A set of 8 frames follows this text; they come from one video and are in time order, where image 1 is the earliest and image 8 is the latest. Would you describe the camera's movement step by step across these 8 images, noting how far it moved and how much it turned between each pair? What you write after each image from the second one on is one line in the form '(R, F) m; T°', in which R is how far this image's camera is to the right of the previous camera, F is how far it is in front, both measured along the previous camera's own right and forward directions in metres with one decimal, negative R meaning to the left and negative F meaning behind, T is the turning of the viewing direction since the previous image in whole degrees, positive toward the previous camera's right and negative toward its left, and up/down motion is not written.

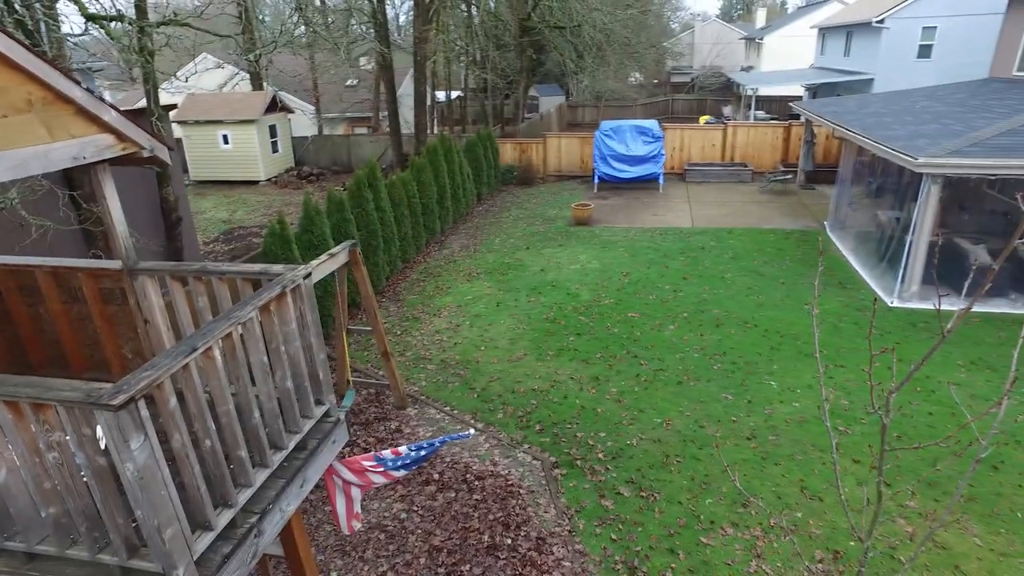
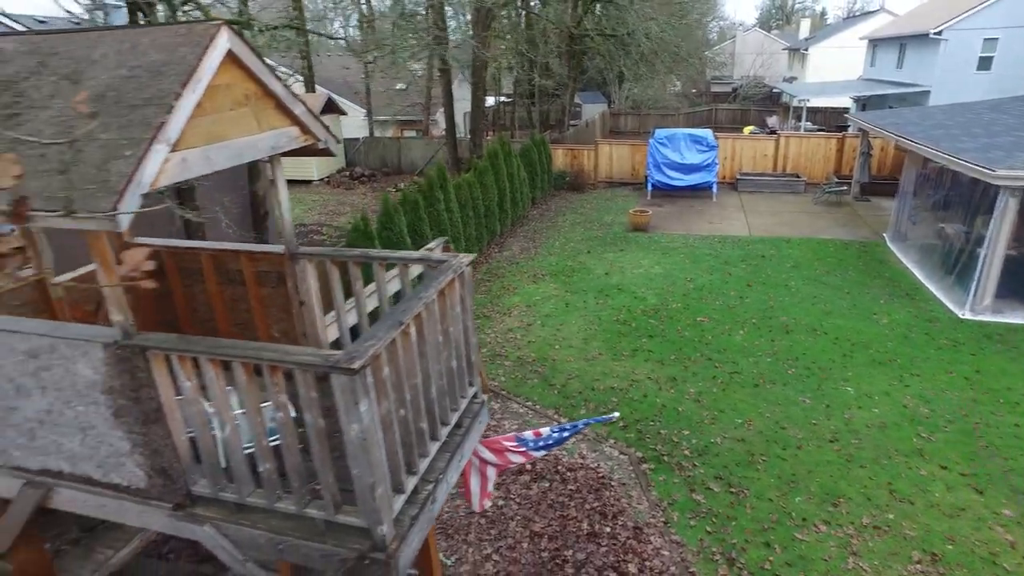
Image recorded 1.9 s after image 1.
(-0.7, -0.3) m; -2°
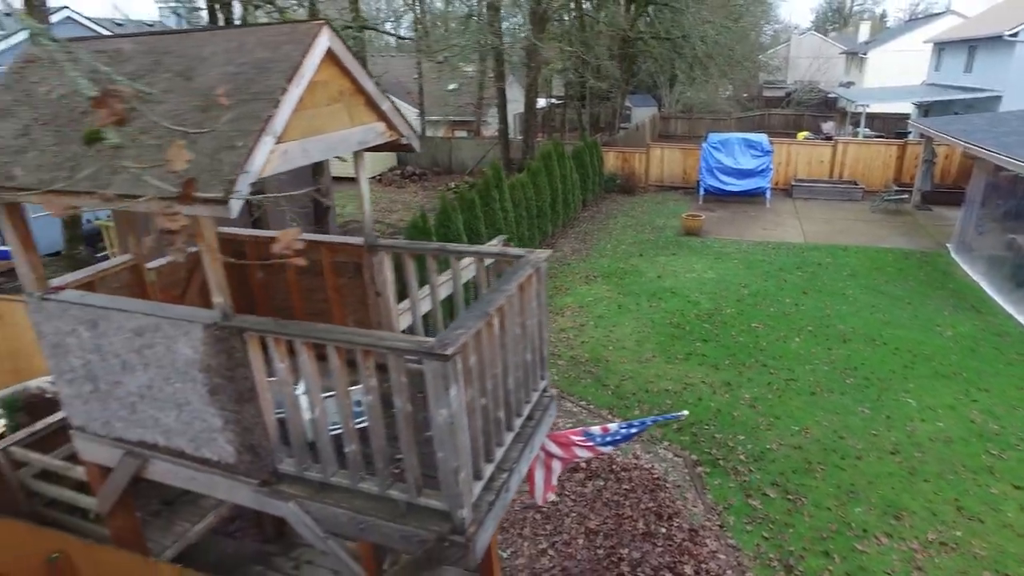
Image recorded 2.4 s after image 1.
(-0.2, -0.1) m; -3°
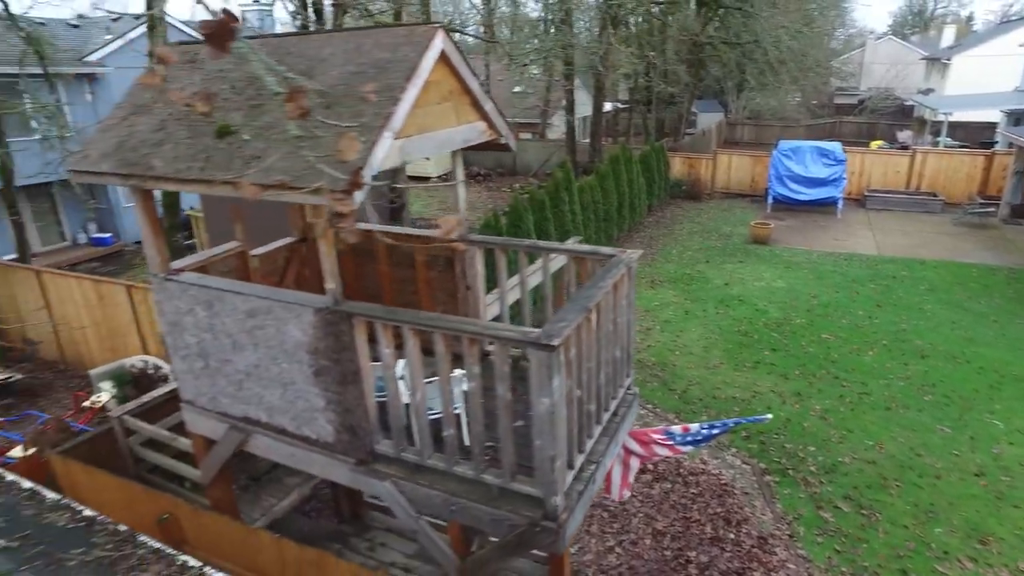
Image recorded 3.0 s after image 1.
(-0.2, -0.1) m; -4°
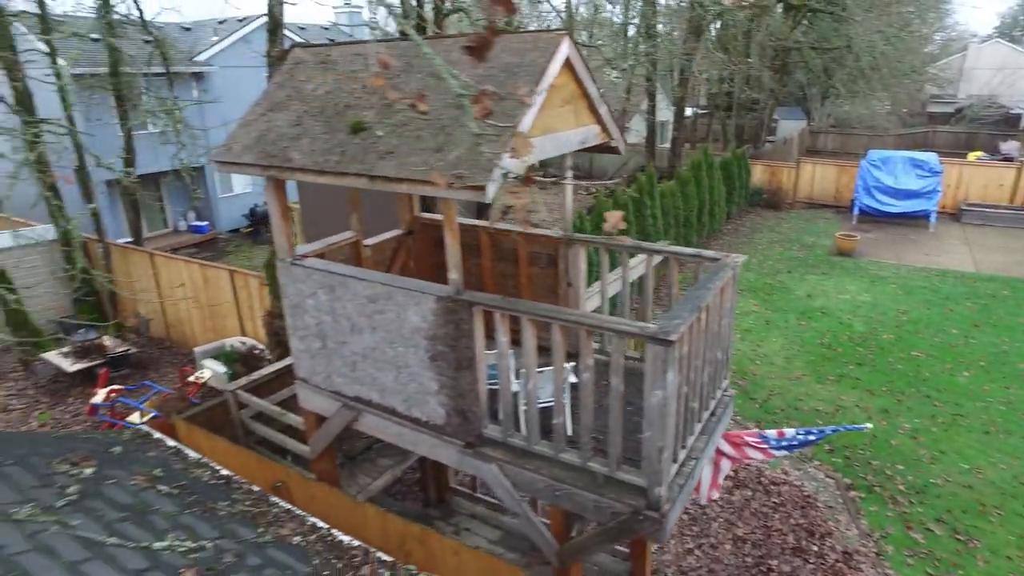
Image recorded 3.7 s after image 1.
(-0.3, -0.2) m; -5°
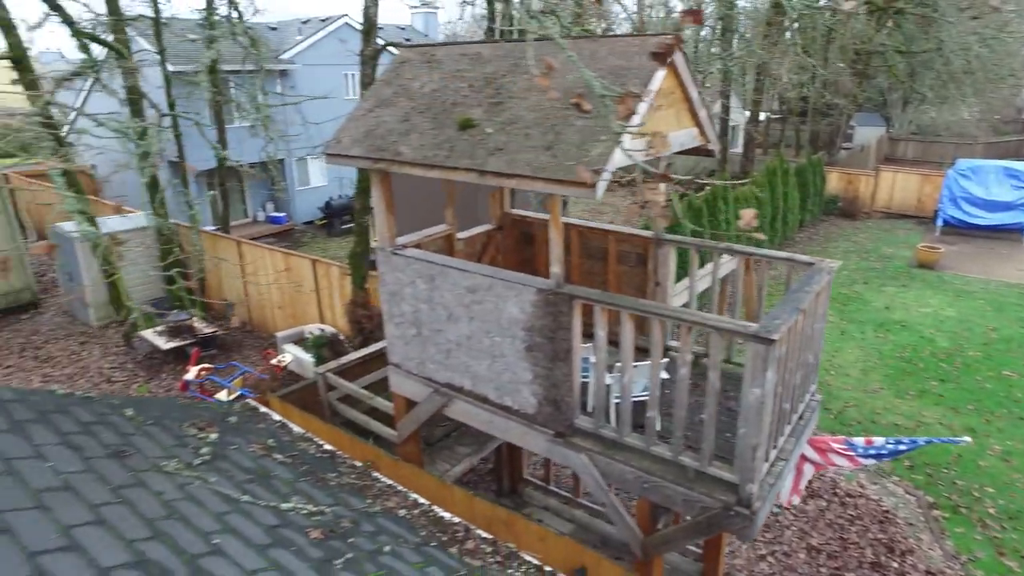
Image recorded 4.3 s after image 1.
(-0.2, -0.1) m; -5°
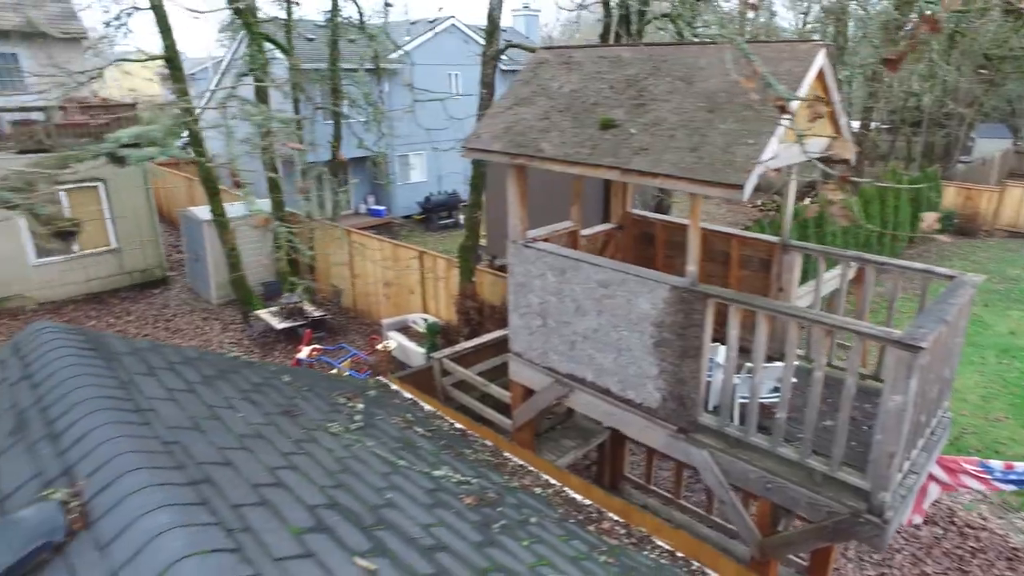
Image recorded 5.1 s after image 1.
(-0.3, -0.2) m; -6°
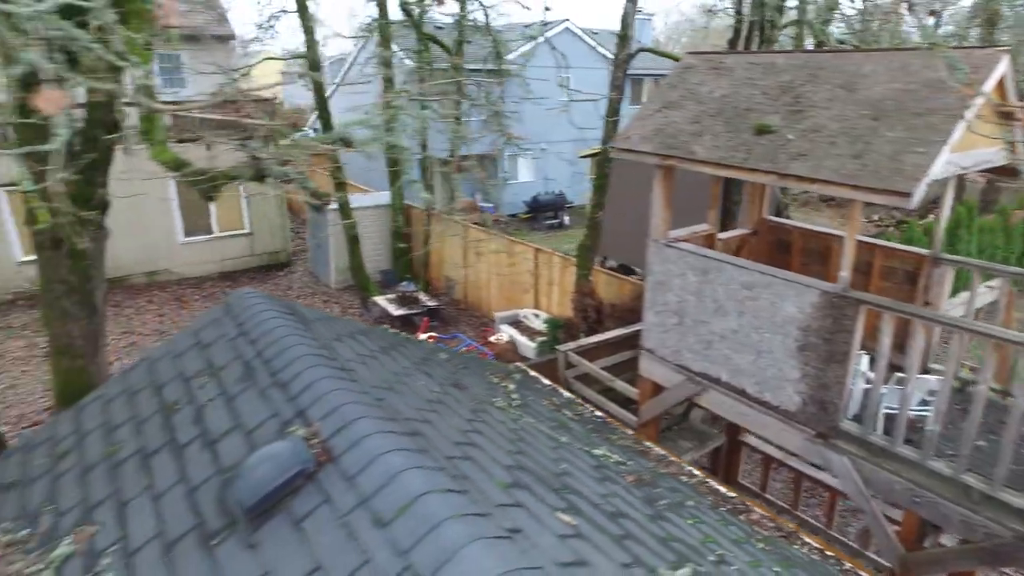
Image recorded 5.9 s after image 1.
(-0.4, -0.2) m; -7°
